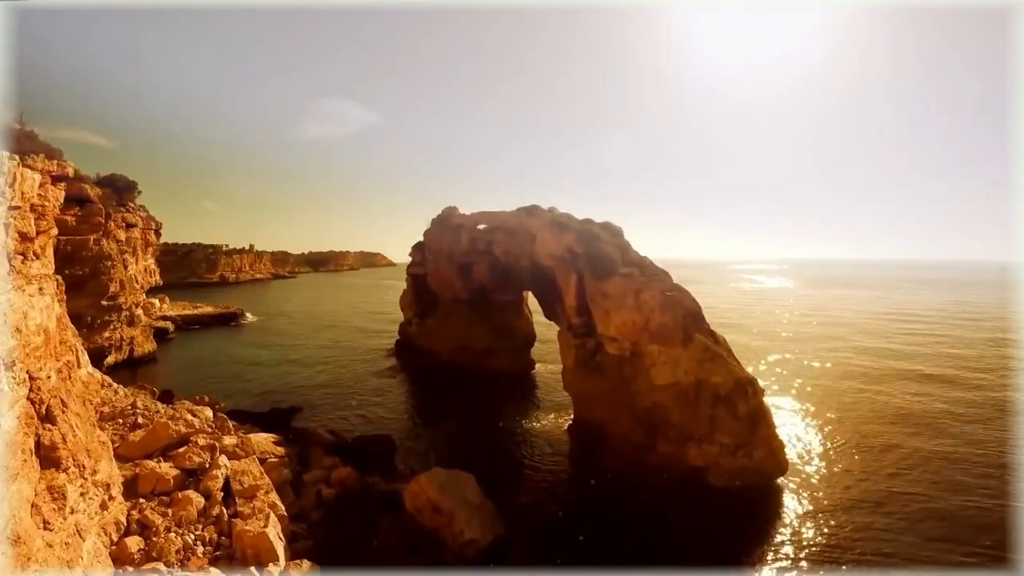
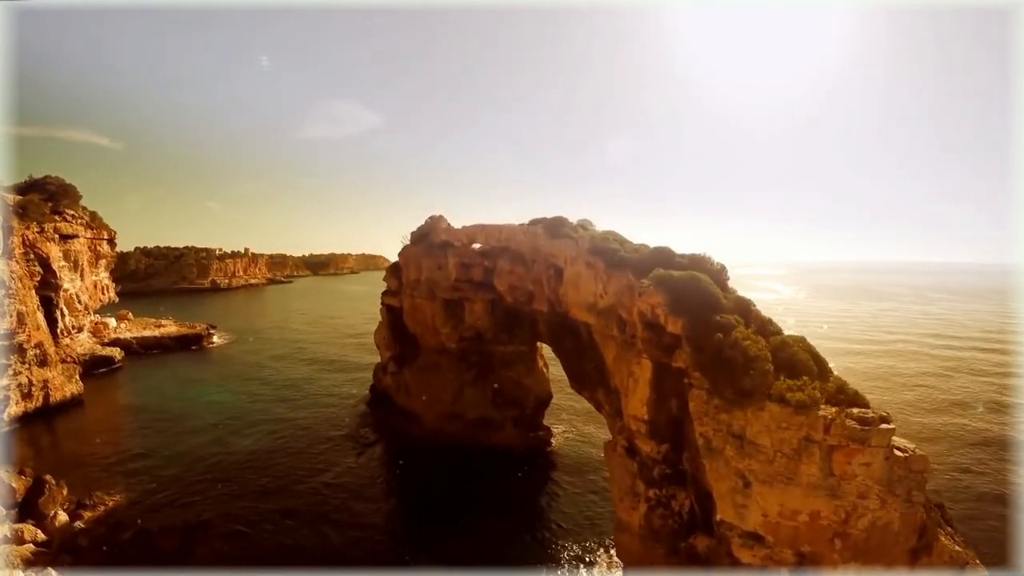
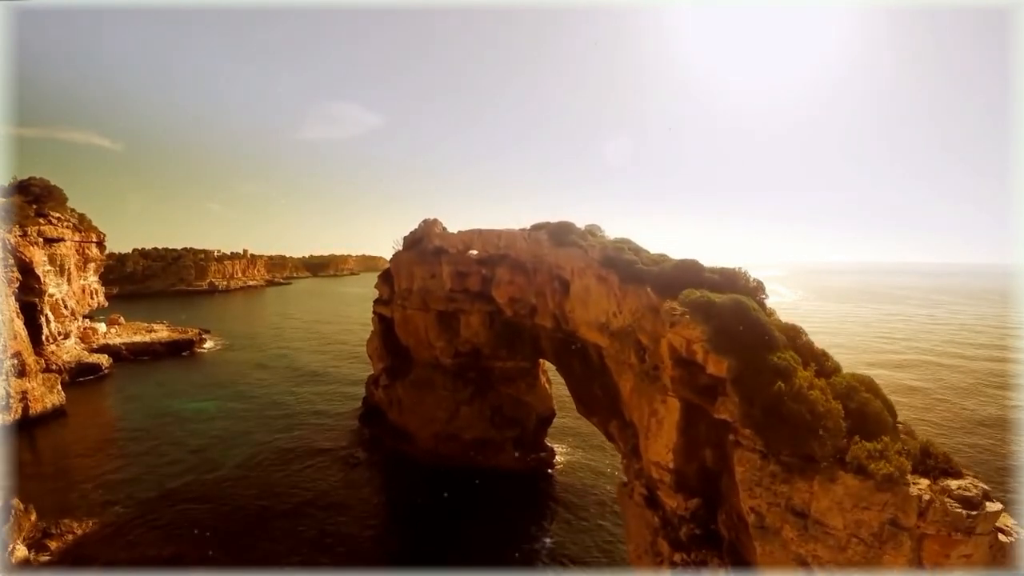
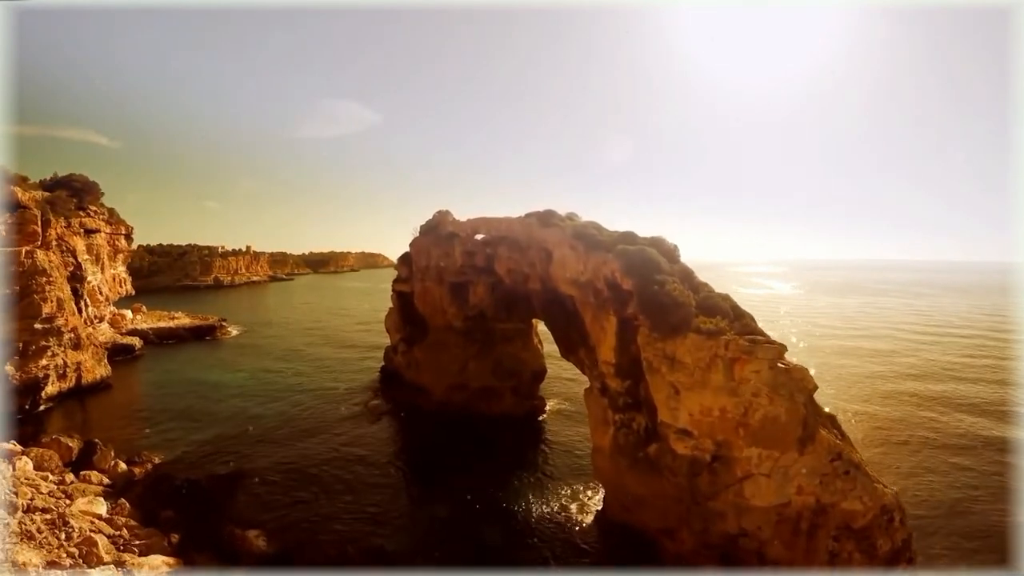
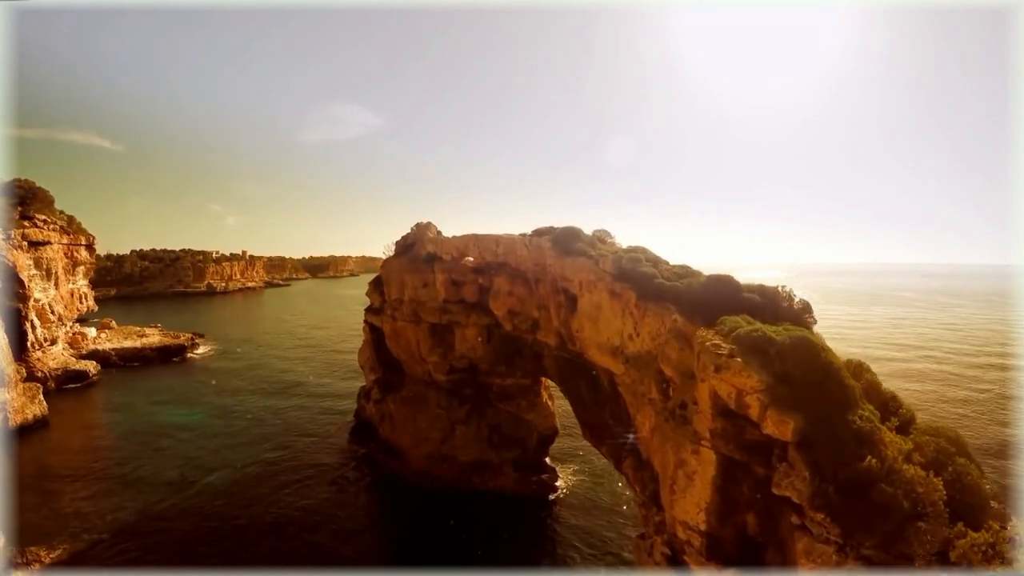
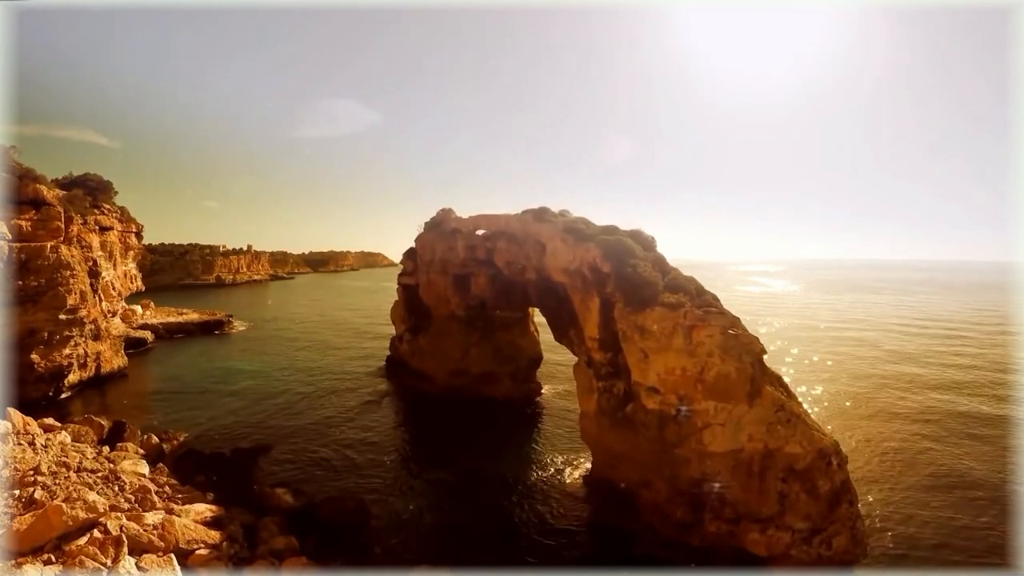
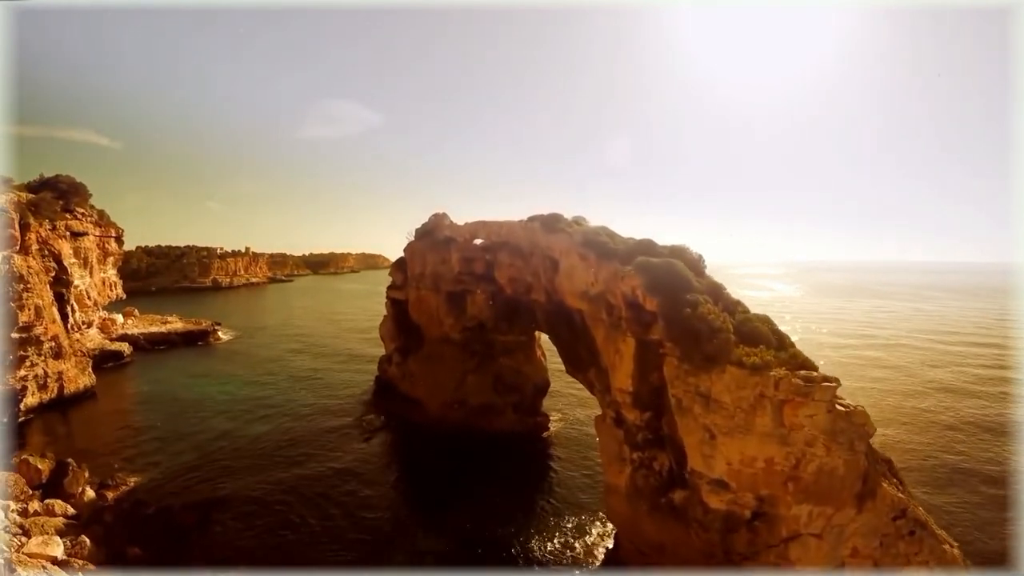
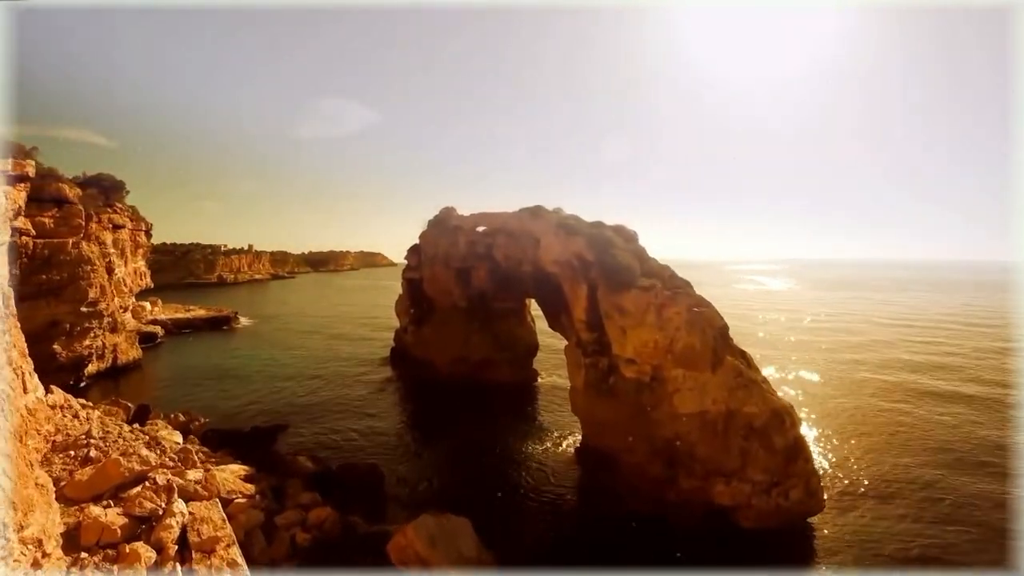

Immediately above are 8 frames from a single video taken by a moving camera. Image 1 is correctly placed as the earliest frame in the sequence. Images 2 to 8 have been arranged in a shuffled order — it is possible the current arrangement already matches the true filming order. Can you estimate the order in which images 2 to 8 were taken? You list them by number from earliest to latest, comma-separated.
8, 6, 4, 7, 2, 3, 5
